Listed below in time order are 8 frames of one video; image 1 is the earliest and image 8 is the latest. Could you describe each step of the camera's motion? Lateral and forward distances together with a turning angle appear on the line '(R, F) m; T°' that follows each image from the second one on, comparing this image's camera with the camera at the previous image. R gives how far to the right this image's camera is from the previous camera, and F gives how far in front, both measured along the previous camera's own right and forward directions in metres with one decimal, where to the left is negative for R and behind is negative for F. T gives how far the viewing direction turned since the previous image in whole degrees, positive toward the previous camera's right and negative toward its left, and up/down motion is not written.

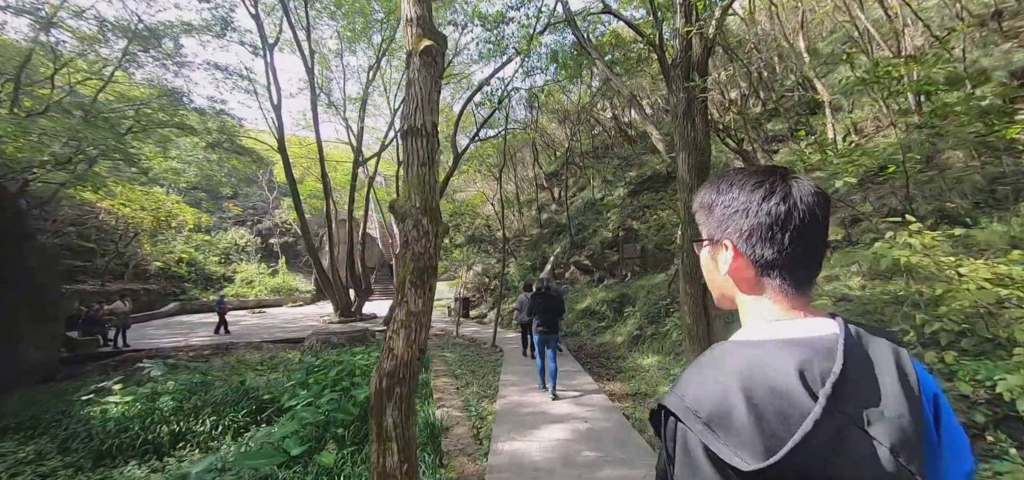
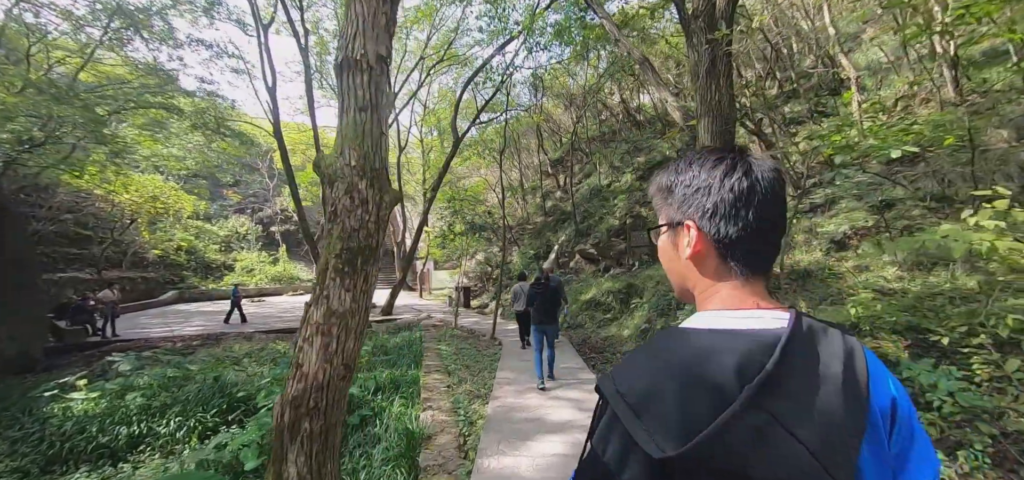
(+0.1, +0.5) m; -1°
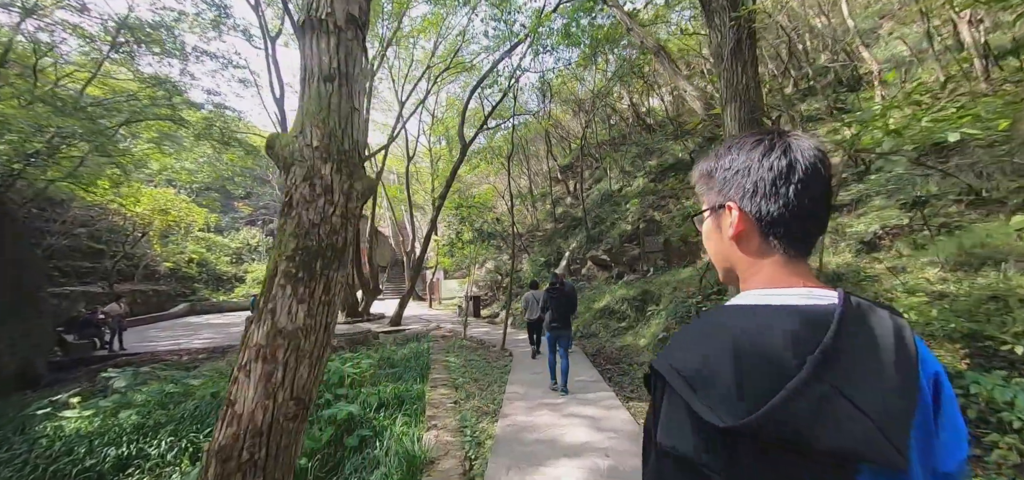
(0.0, +0.3) m; -1°
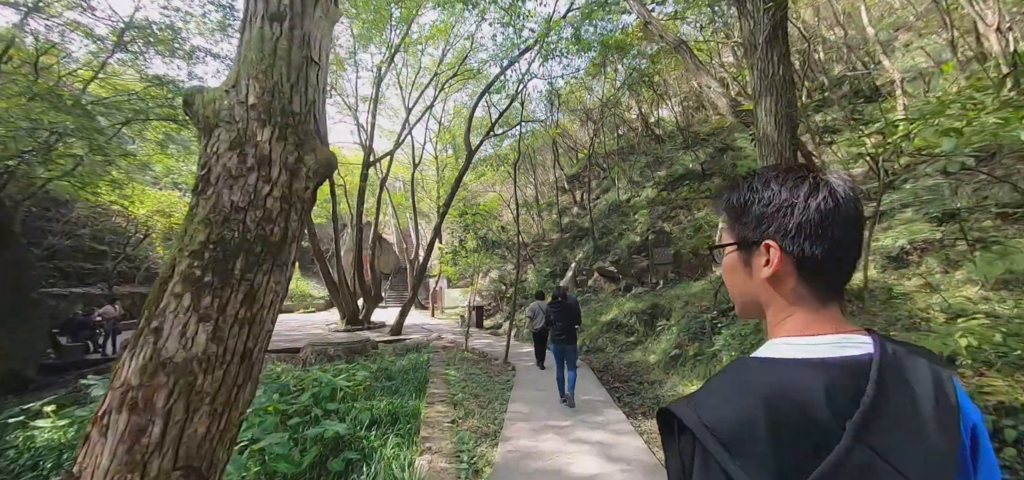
(0.0, +0.3) m; -1°
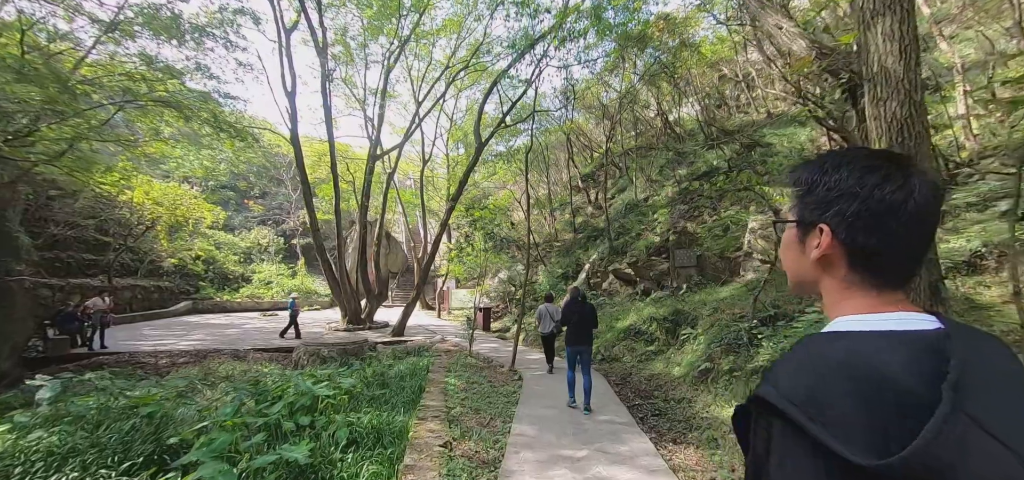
(0.0, +0.7) m; -2°
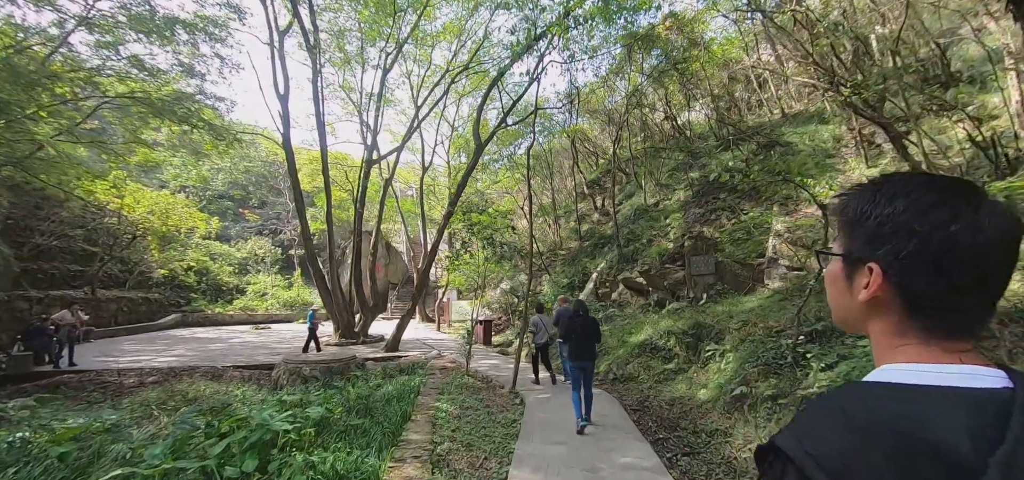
(+0.1, +0.7) m; -1°
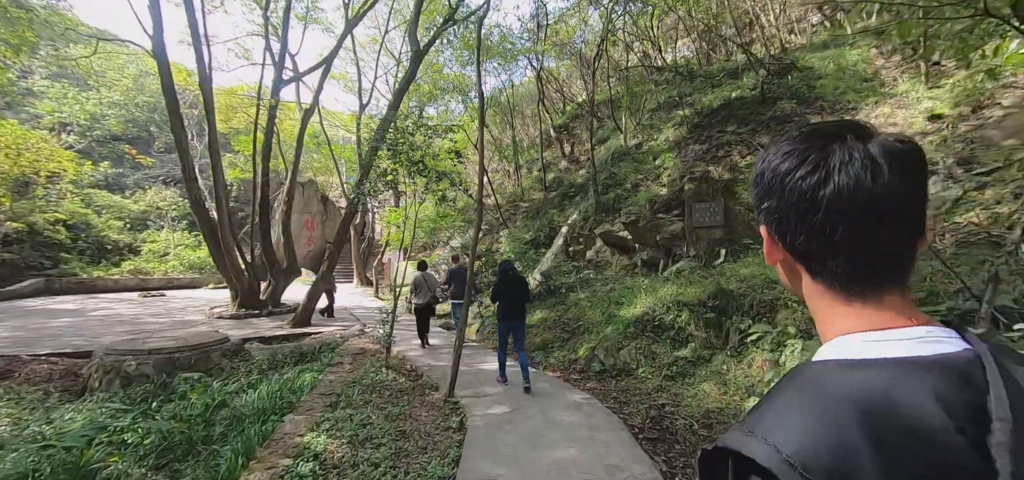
(+0.2, +2.3) m; +6°
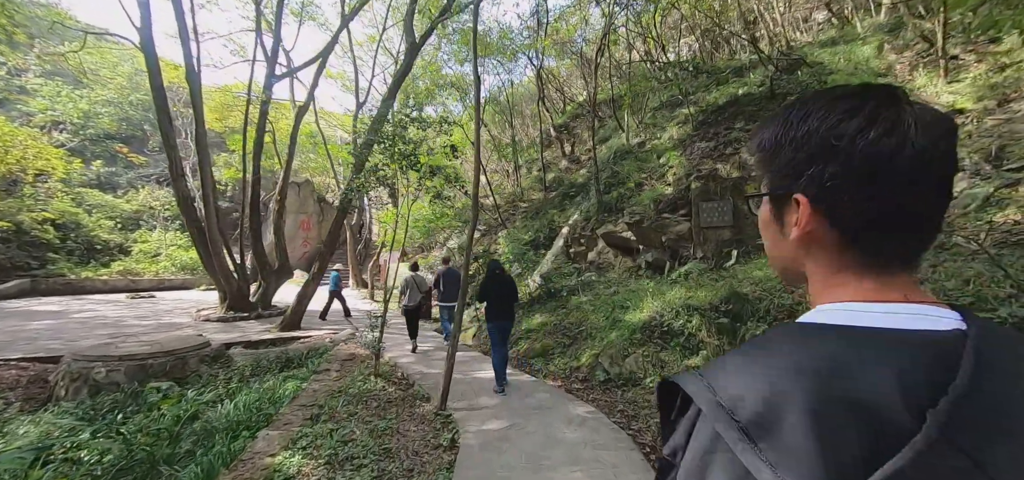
(0.0, +0.3) m; 0°
